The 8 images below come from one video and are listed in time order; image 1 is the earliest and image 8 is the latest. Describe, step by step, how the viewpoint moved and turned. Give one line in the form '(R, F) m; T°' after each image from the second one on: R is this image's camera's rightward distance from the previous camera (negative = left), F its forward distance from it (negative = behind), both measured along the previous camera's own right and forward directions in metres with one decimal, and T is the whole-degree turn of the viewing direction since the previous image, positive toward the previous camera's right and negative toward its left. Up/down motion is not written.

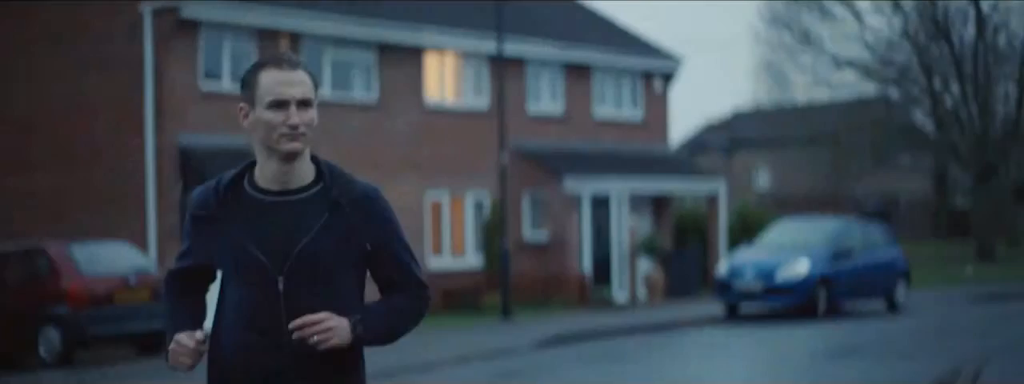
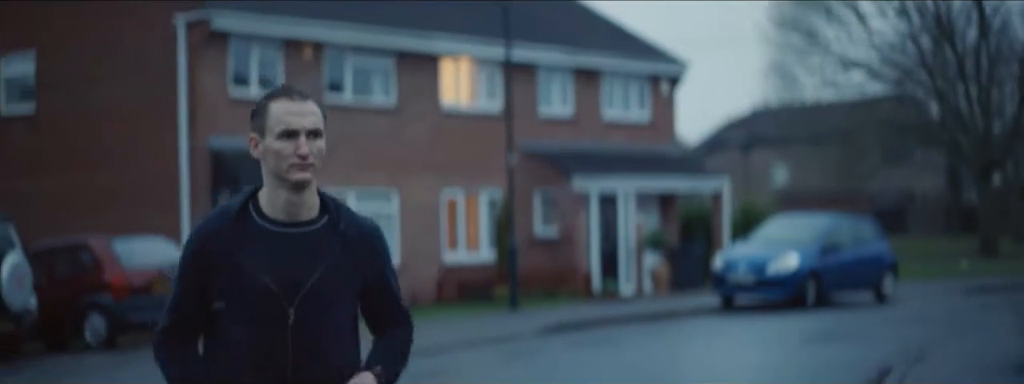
(+0.4, -1.6) m; -1°
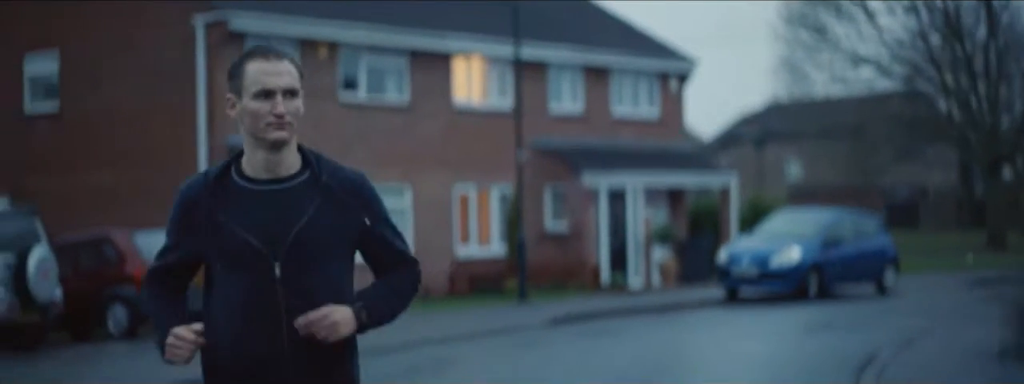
(+0.2, -0.7) m; -1°
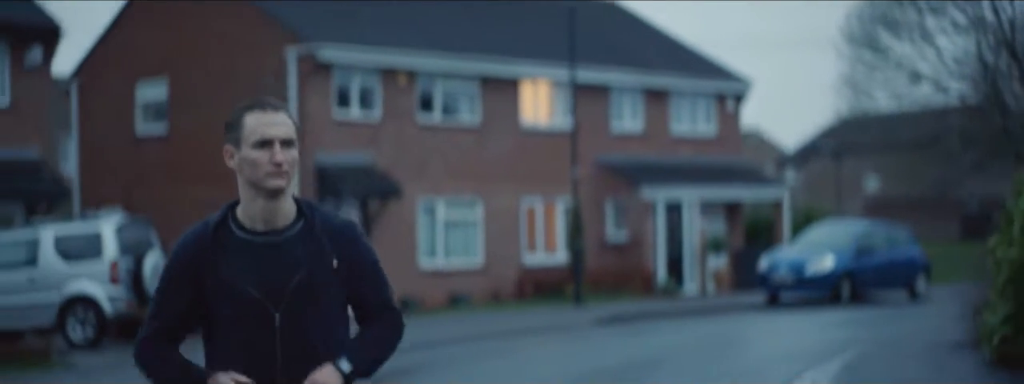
(+0.8, -2.8) m; -4°
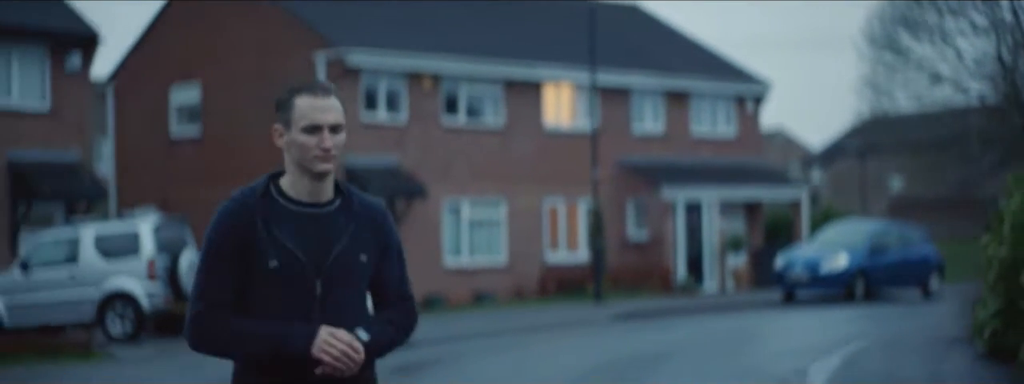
(+0.2, -0.8) m; -1°
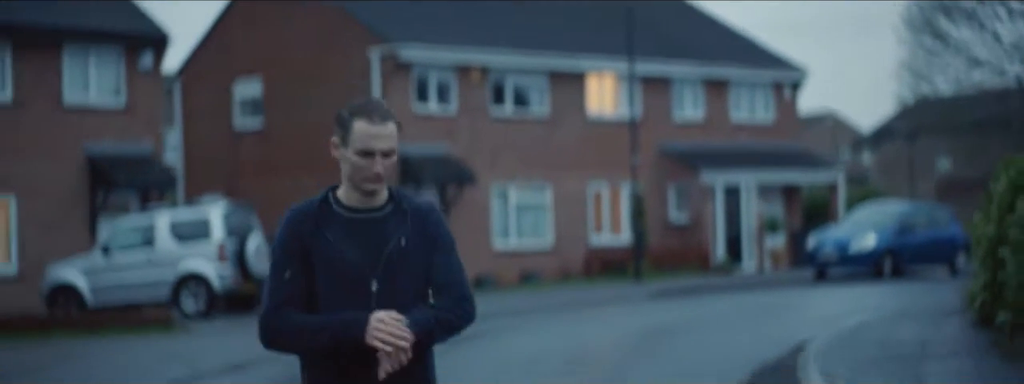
(+0.3, -1.7) m; -2°
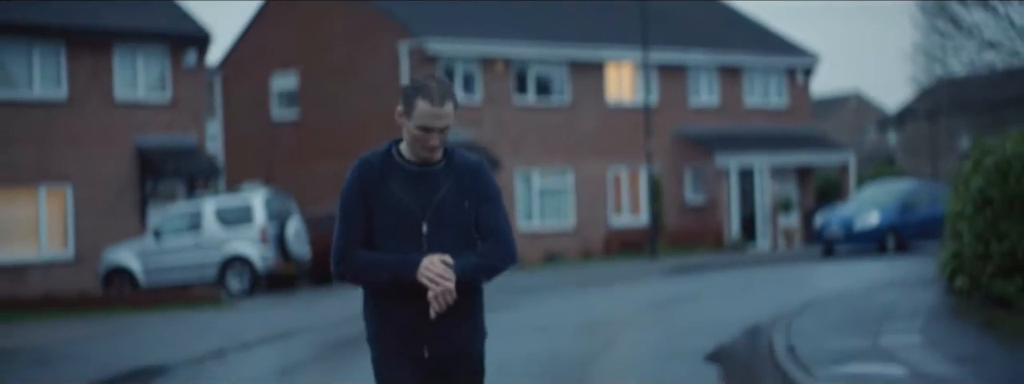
(+0.3, -1.8) m; -1°
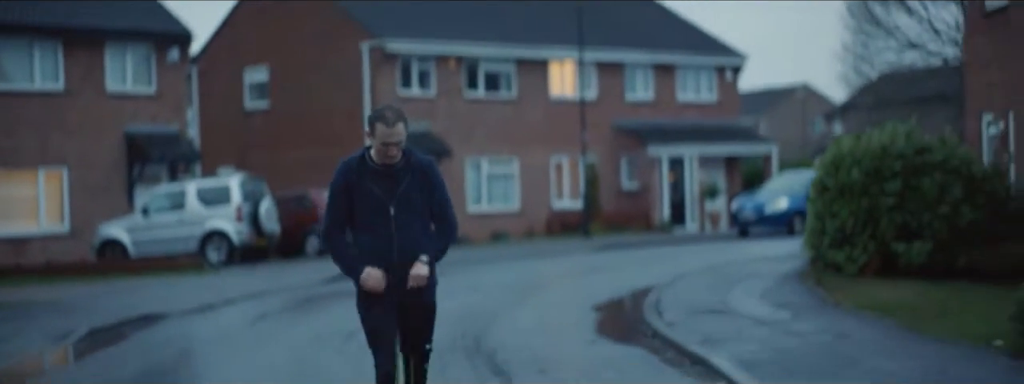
(+0.5, -3.7) m; +1°
